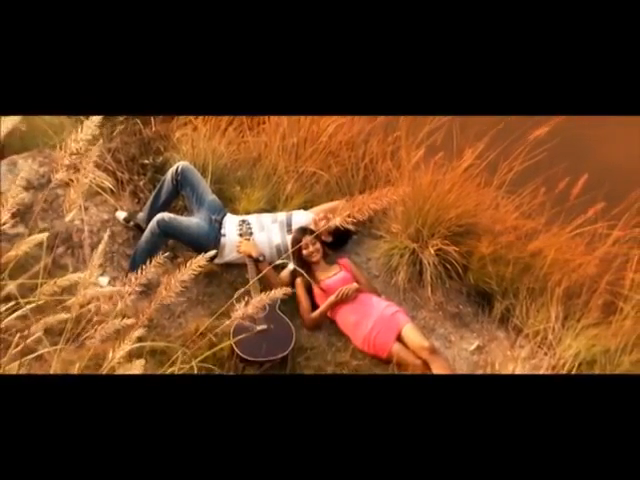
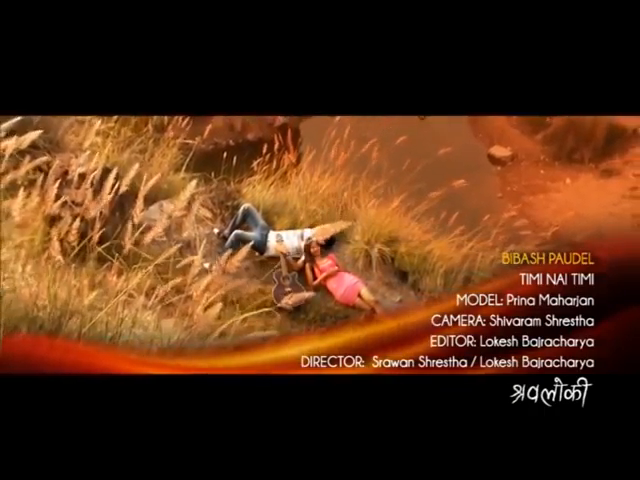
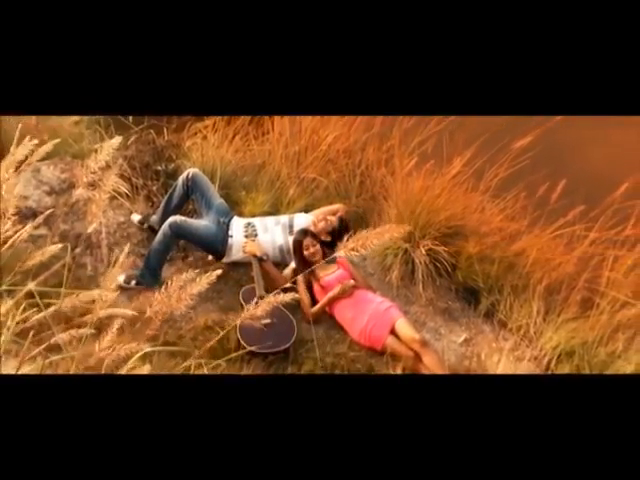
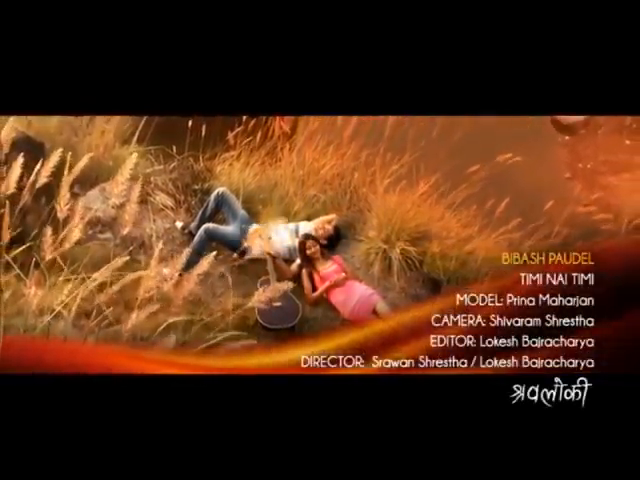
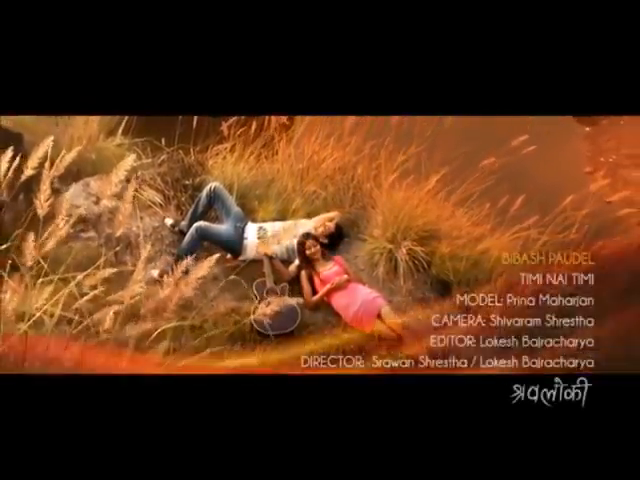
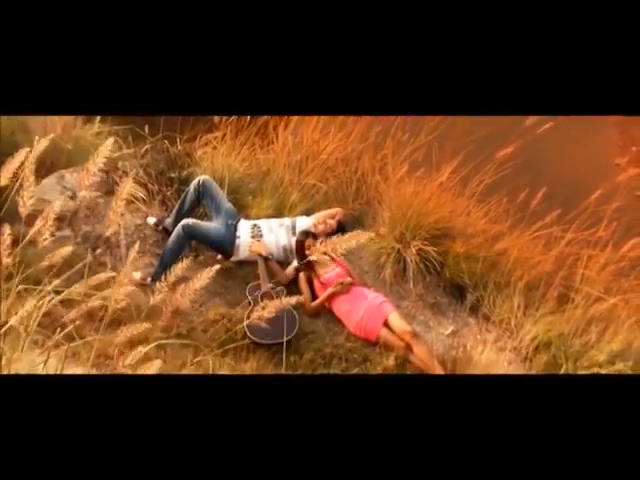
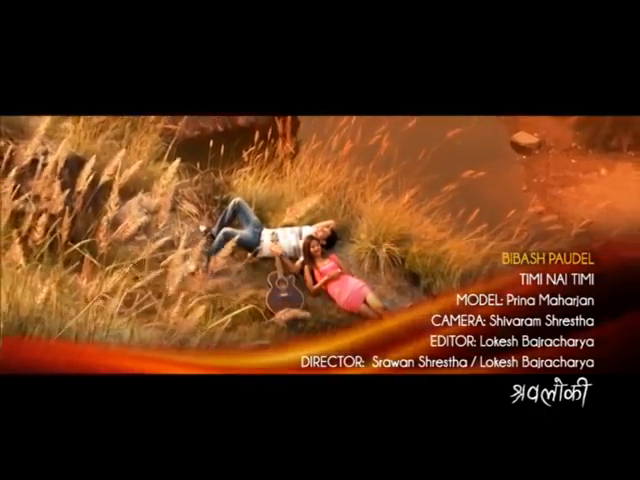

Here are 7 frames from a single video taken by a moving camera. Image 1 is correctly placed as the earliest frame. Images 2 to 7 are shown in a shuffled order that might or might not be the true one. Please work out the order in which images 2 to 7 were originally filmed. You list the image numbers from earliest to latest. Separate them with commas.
3, 6, 5, 4, 7, 2
